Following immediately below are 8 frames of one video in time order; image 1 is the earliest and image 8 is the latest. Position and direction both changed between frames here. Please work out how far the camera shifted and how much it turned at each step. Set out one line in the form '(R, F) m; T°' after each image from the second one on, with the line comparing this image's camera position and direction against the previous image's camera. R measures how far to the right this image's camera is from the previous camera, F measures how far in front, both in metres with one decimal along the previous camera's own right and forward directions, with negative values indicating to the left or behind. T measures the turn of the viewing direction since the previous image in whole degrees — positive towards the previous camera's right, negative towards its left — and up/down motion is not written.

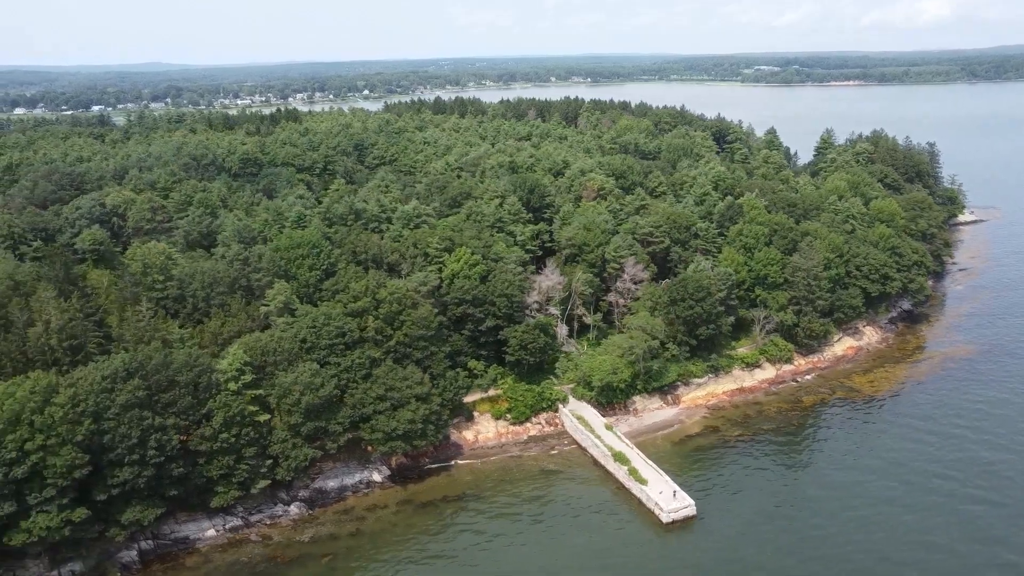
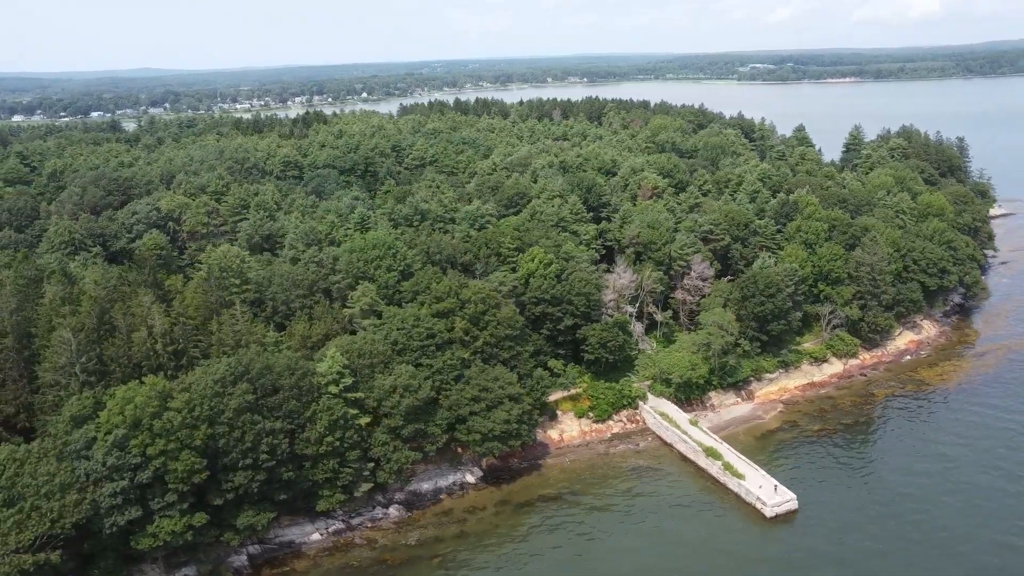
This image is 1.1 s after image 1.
(-4.9, 0.0) m; +1°
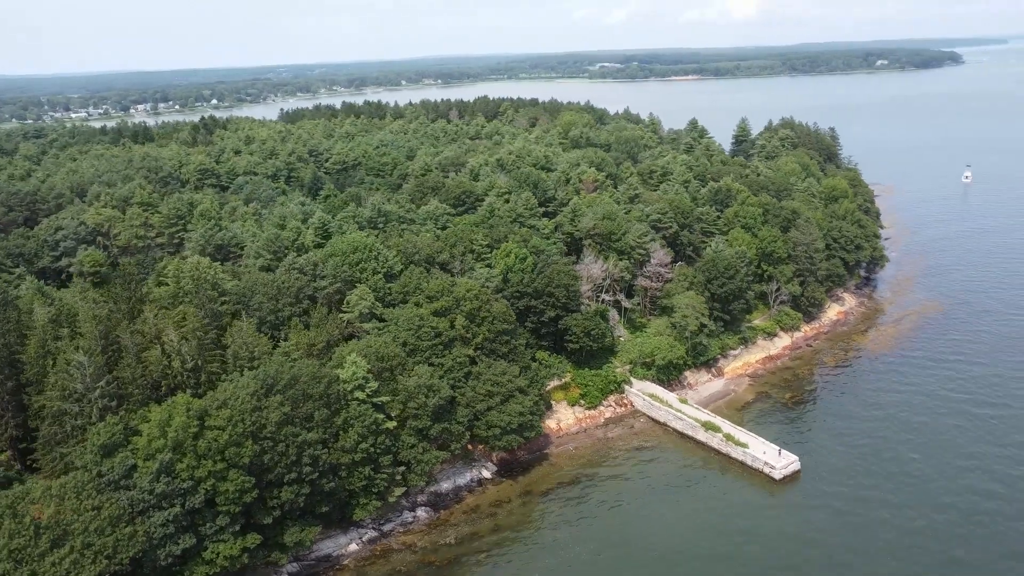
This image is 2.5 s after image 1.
(-7.5, +0.2) m; +10°
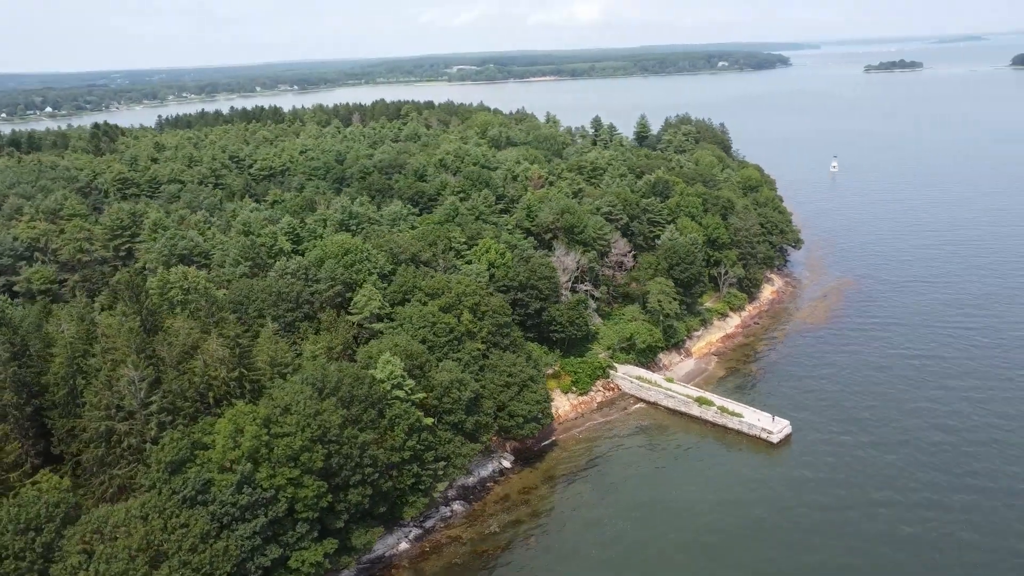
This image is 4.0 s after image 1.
(-7.7, -0.3) m; +10°
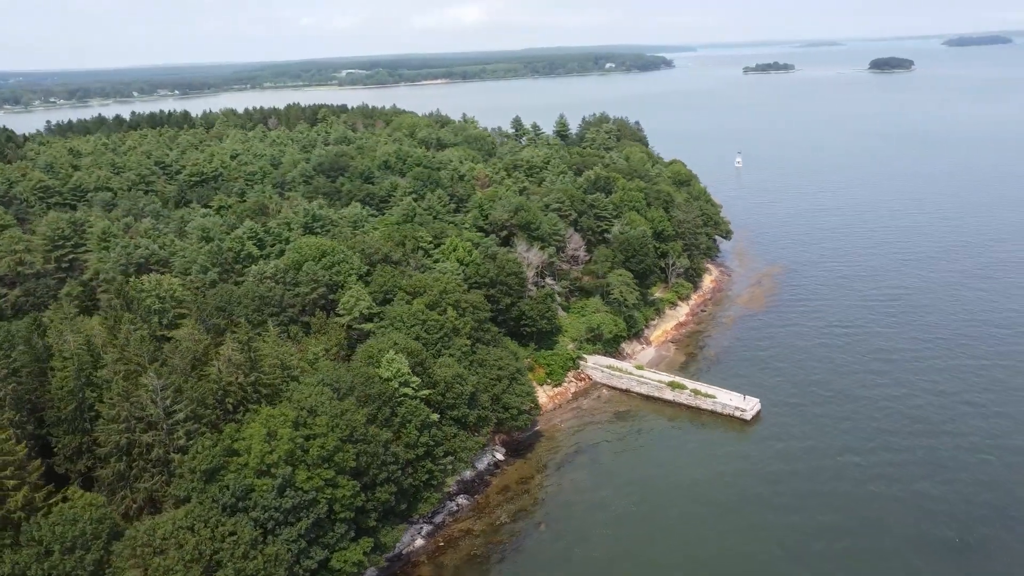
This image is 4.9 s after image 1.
(-4.9, -0.4) m; +8°
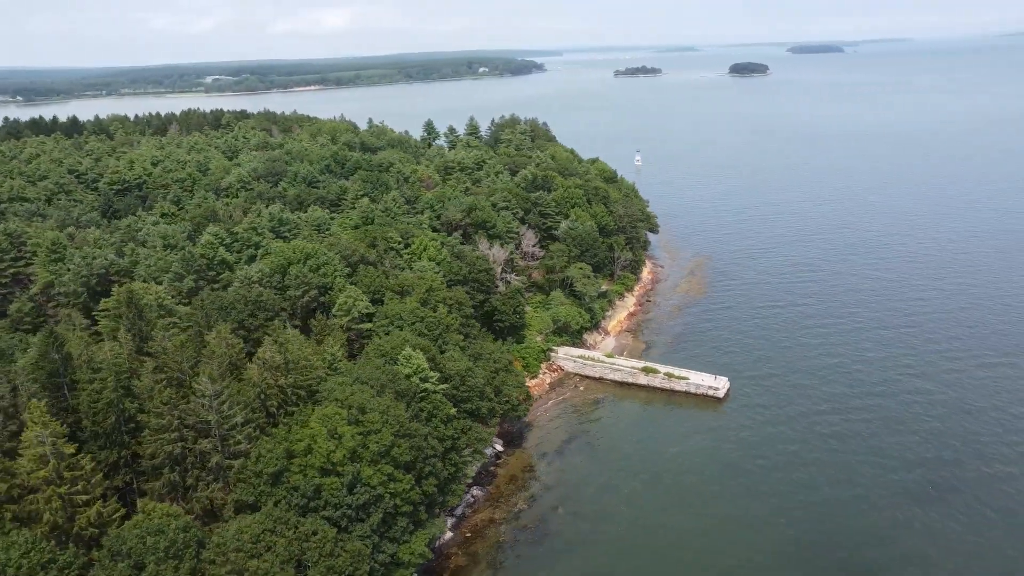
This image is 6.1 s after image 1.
(-6.3, -0.5) m; +9°
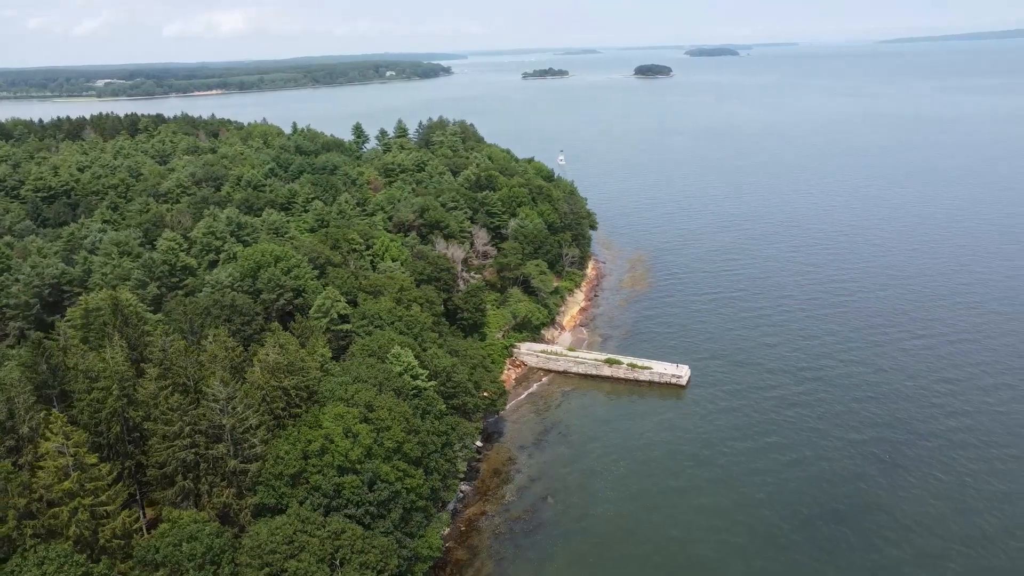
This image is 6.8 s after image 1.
(-3.5, -0.4) m; +6°
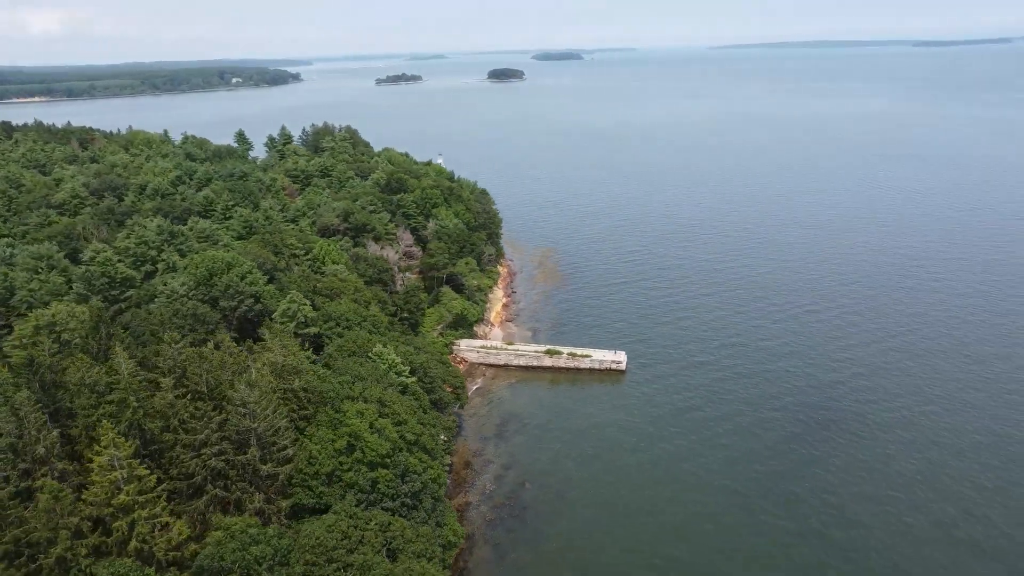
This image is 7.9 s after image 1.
(-5.6, -0.6) m; +10°
